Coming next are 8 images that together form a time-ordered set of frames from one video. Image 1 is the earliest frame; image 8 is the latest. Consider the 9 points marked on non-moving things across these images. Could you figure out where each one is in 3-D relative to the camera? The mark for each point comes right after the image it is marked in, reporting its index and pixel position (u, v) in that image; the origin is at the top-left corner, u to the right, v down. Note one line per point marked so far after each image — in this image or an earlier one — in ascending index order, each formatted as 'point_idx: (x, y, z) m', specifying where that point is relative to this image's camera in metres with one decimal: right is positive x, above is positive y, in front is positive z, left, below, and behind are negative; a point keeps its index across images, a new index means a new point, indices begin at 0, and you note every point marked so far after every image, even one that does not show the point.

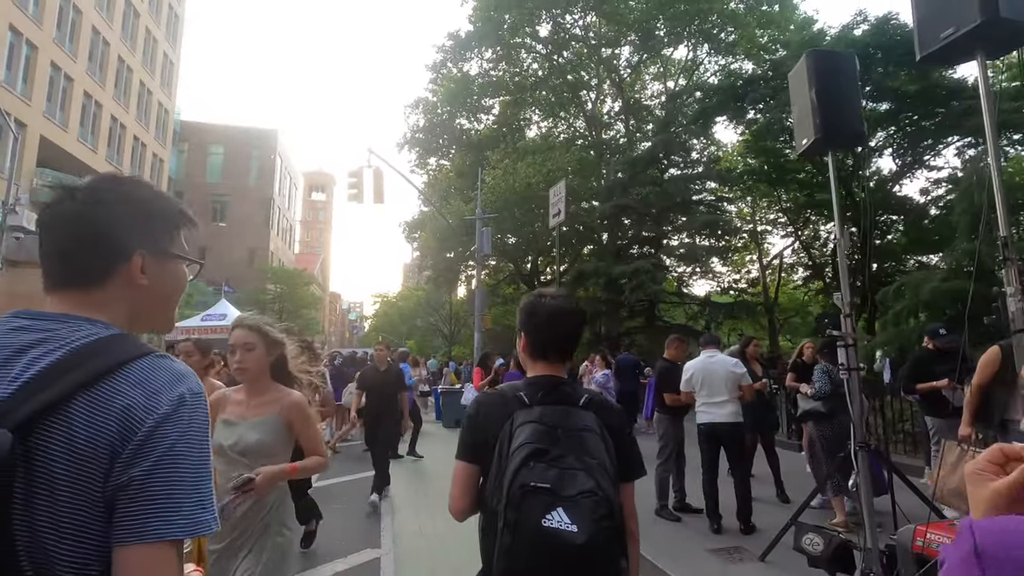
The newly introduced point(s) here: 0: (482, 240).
0: (-1.0, +1.8, +19.3) m
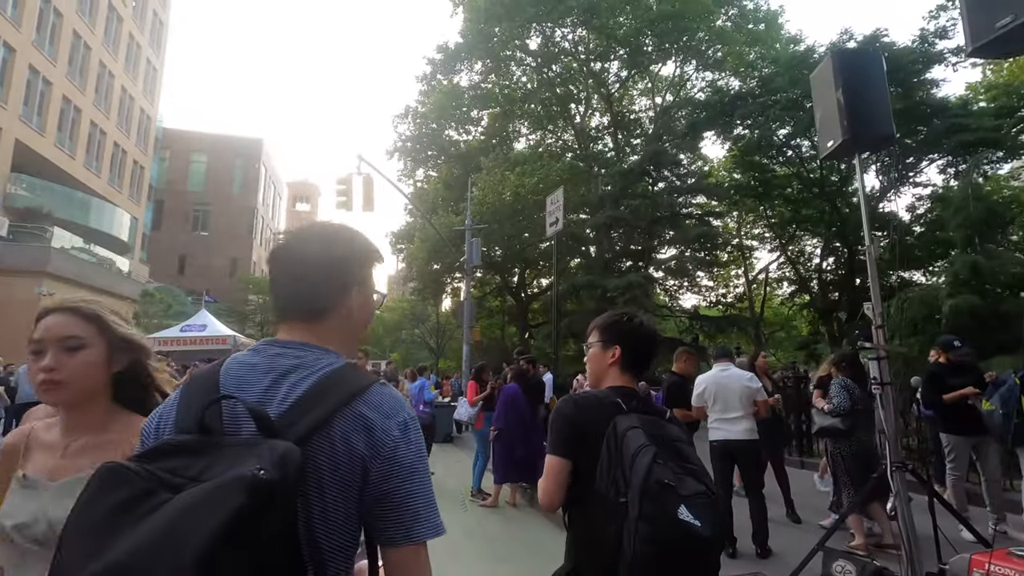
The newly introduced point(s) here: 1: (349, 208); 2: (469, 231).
0: (-1.4, +1.3, +19.1) m
1: (-3.4, +1.7, +11.2) m
2: (-1.6, +2.1, +19.4) m
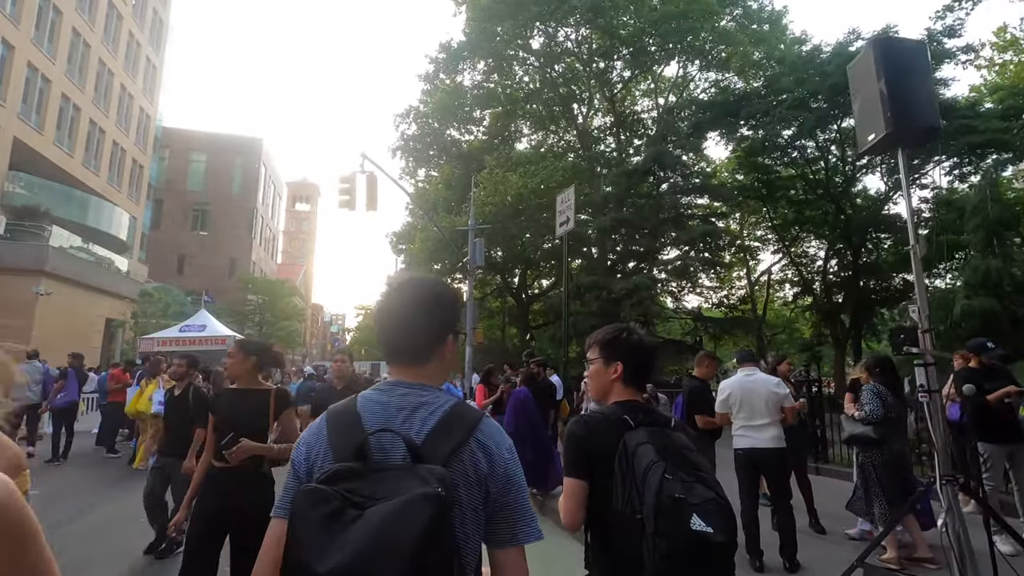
0: (-1.3, +1.3, +18.9) m
1: (-3.3, +1.7, +11.0) m
2: (-1.4, +2.1, +19.2) m
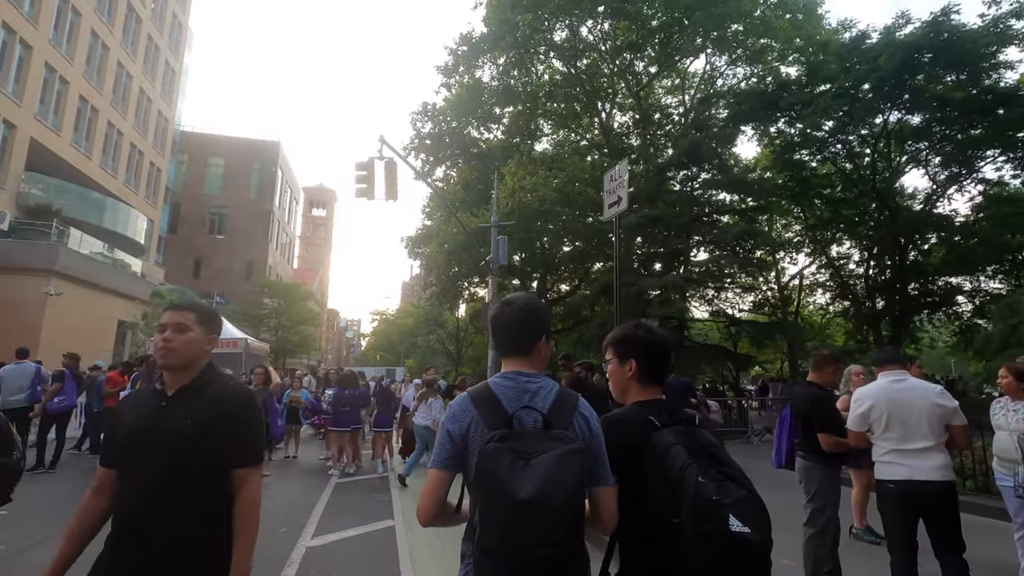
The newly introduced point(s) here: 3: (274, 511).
0: (-0.5, +1.3, +17.9) m
1: (-2.7, +1.7, +10.1) m
2: (-0.6, +2.0, +18.2) m
3: (-3.0, -2.8, +6.7) m
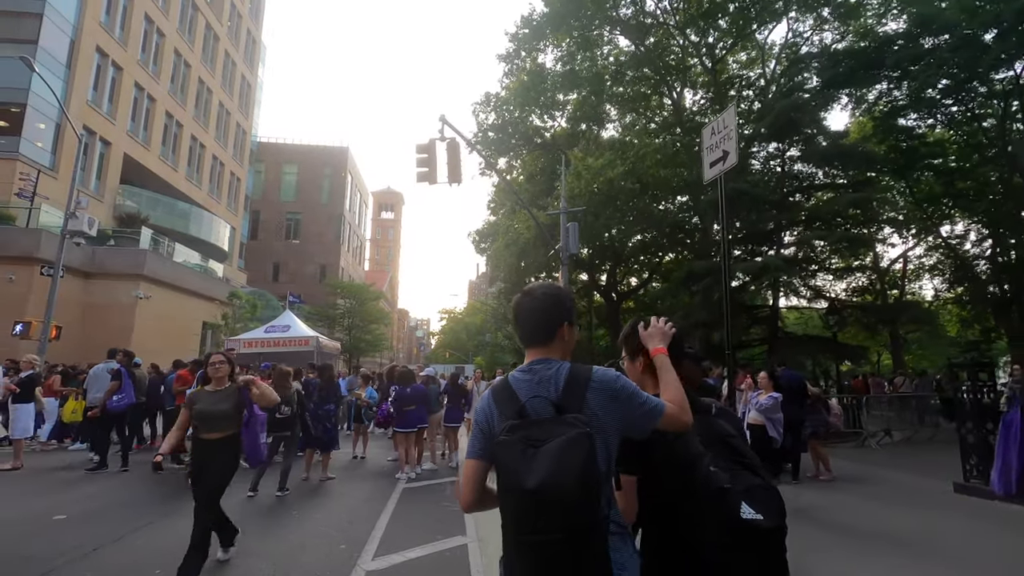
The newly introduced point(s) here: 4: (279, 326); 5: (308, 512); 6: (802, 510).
0: (+1.7, +1.6, +16.9) m
1: (-1.4, +1.9, +9.5) m
2: (+1.6, +2.3, +17.3) m
3: (-2.0, -2.6, +6.1) m
4: (-8.2, -1.3, +18.8) m
5: (-2.4, -2.6, +6.3) m
6: (+3.9, -3.0, +7.3) m
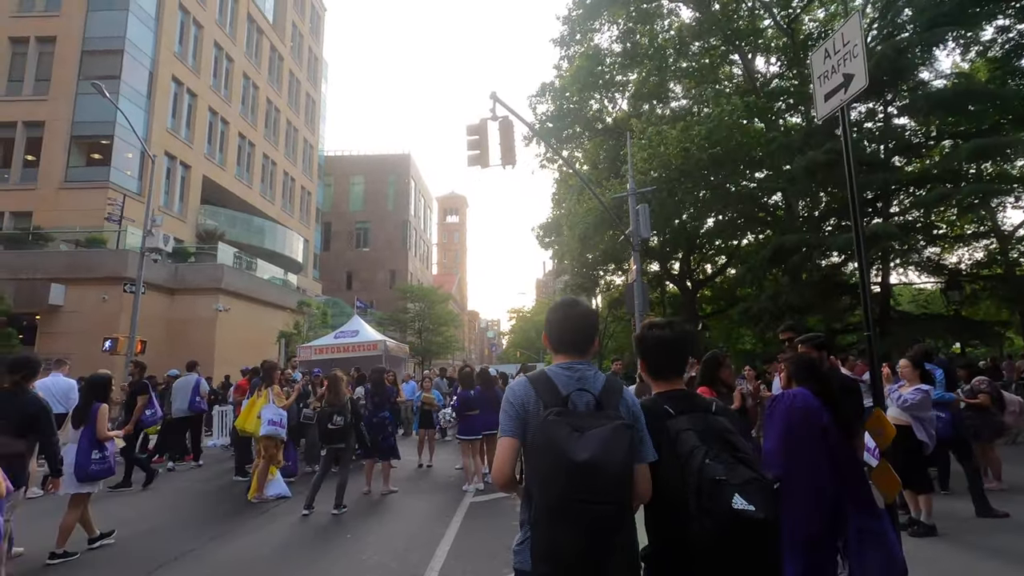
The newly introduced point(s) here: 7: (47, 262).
0: (+3.7, +1.9, +15.7) m
1: (-0.4, +2.0, +8.7) m
2: (+3.5, +2.6, +16.1) m
3: (-1.2, -2.6, +5.5) m
4: (-5.8, -1.5, +18.8) m
5: (-1.5, -2.6, +5.6) m
6: (+4.9, -2.6, +5.9) m
7: (-17.0, +1.0, +19.5) m
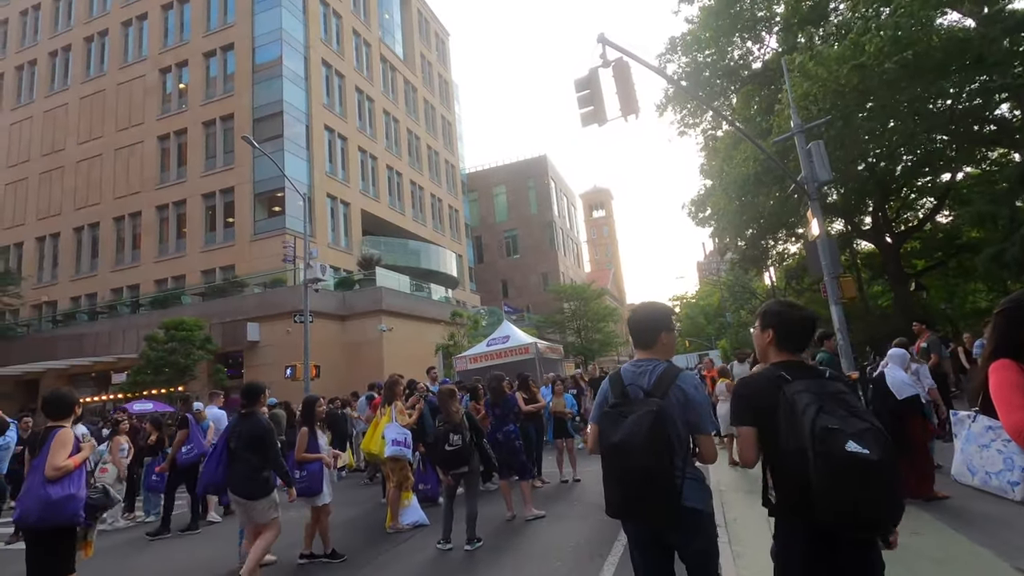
0: (+7.1, +2.9, +12.8) m
1: (+1.2, +2.3, +7.3) m
2: (+7.0, +3.6, +13.2) m
3: (+0.2, -2.4, +4.3) m
4: (-0.4, -1.7, +18.5) m
5: (-0.1, -2.5, +4.6) m
6: (+6.1, -1.7, +3.0) m
7: (-11.2, -0.7, +22.4) m
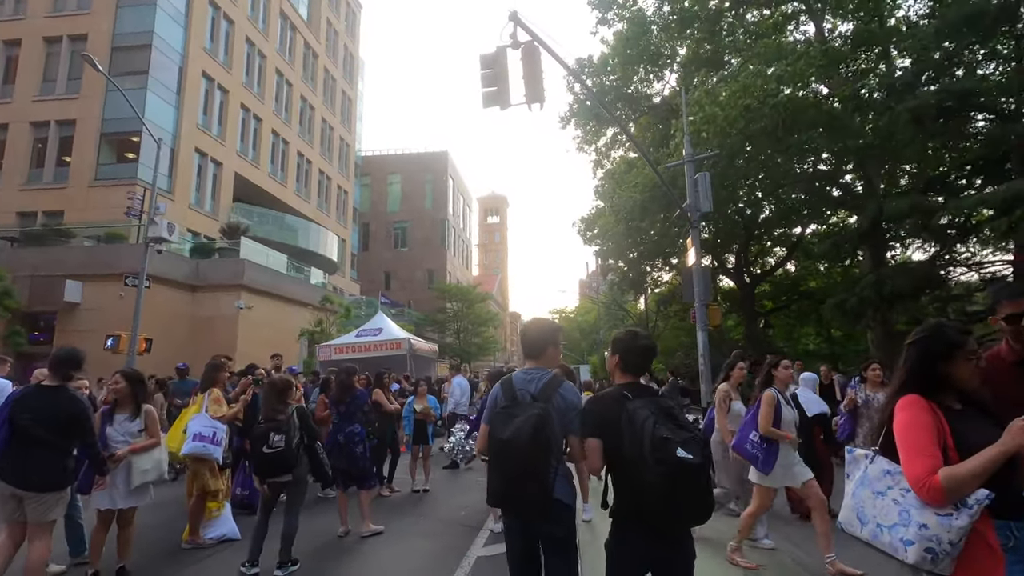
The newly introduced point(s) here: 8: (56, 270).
0: (+4.5, +2.2, +13.4) m
1: (-0.1, +2.3, +6.8) m
2: (+4.5, +2.9, +13.8) m
3: (-1.1, -2.3, +3.6) m
4: (-4.6, -1.3, +17.3) m
5: (-1.4, -2.3, +3.8) m
6: (+5.0, -2.2, +3.5) m
7: (-15.7, +1.1, +18.8) m
8: (-16.1, +0.7, +18.8) m
